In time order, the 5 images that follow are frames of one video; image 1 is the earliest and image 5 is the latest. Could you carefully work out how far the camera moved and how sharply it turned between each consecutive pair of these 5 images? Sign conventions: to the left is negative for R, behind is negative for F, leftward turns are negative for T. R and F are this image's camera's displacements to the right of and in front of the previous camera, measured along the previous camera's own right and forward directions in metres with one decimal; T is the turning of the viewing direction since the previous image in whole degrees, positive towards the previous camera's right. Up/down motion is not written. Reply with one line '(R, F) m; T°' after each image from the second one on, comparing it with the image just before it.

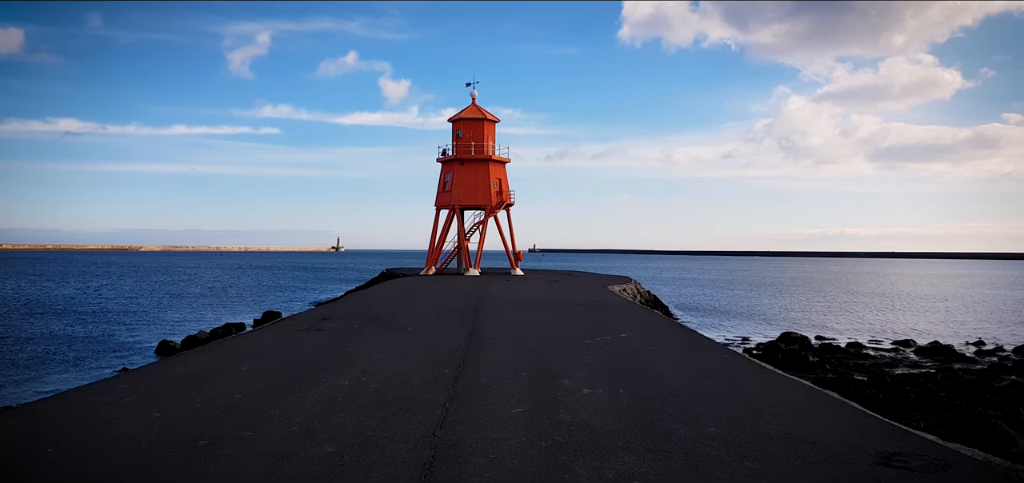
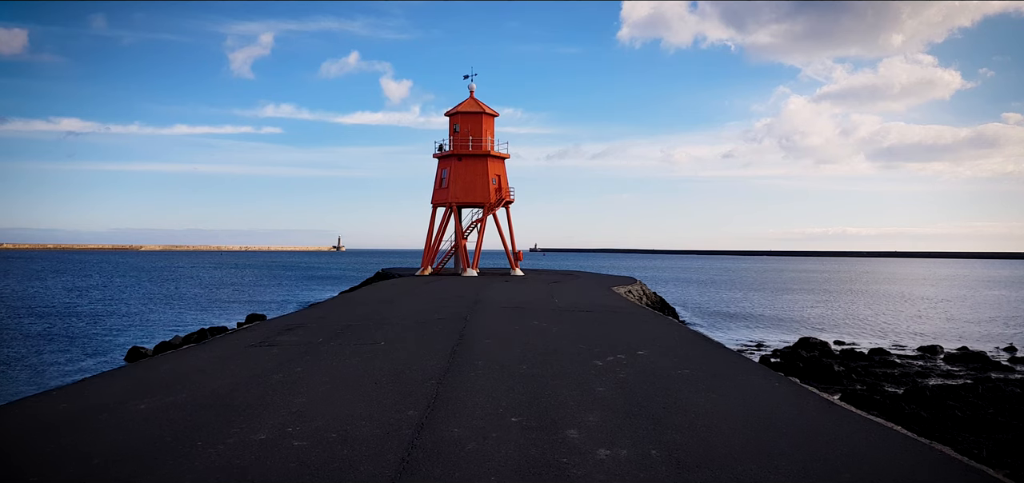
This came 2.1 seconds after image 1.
(+0.1, +1.2) m; 0°
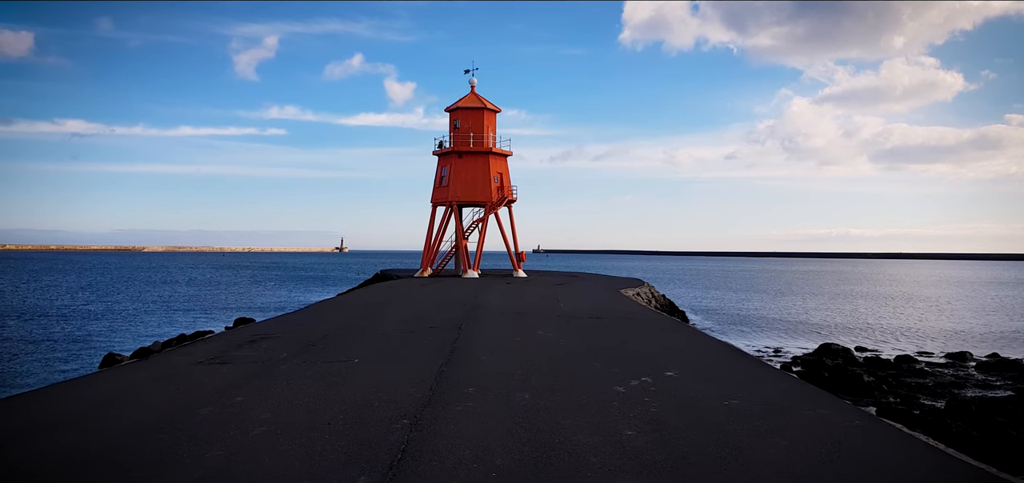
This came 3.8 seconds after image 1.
(0.0, +1.0) m; 0°
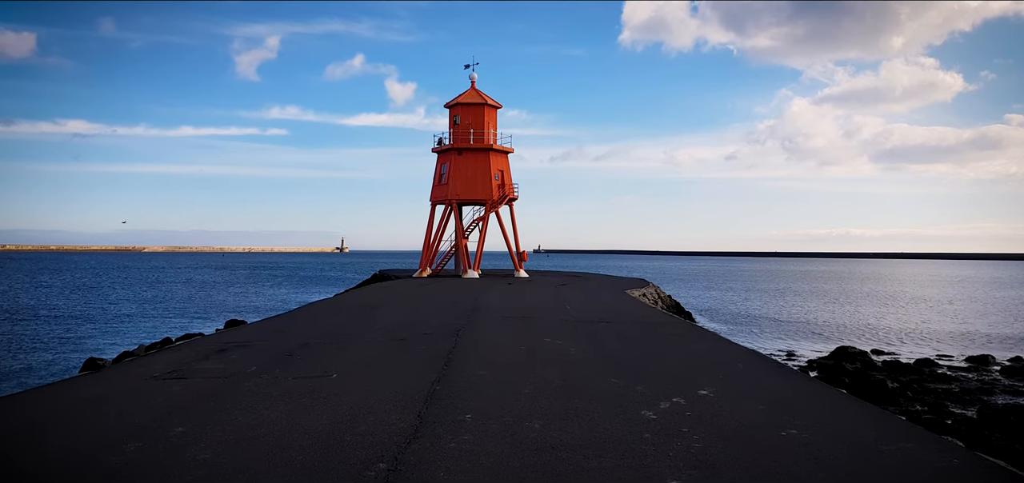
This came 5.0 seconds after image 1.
(0.0, +0.7) m; 0°
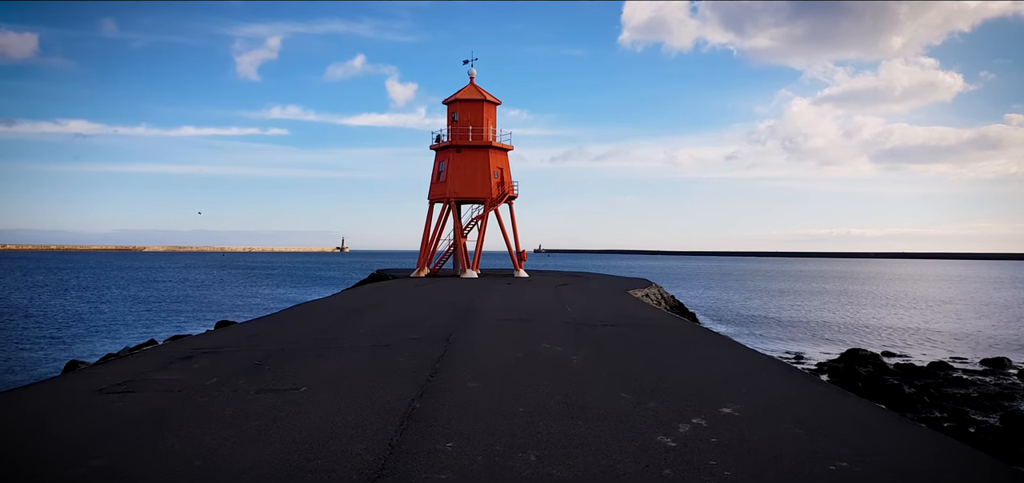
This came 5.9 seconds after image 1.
(0.0, +0.5) m; 0°
